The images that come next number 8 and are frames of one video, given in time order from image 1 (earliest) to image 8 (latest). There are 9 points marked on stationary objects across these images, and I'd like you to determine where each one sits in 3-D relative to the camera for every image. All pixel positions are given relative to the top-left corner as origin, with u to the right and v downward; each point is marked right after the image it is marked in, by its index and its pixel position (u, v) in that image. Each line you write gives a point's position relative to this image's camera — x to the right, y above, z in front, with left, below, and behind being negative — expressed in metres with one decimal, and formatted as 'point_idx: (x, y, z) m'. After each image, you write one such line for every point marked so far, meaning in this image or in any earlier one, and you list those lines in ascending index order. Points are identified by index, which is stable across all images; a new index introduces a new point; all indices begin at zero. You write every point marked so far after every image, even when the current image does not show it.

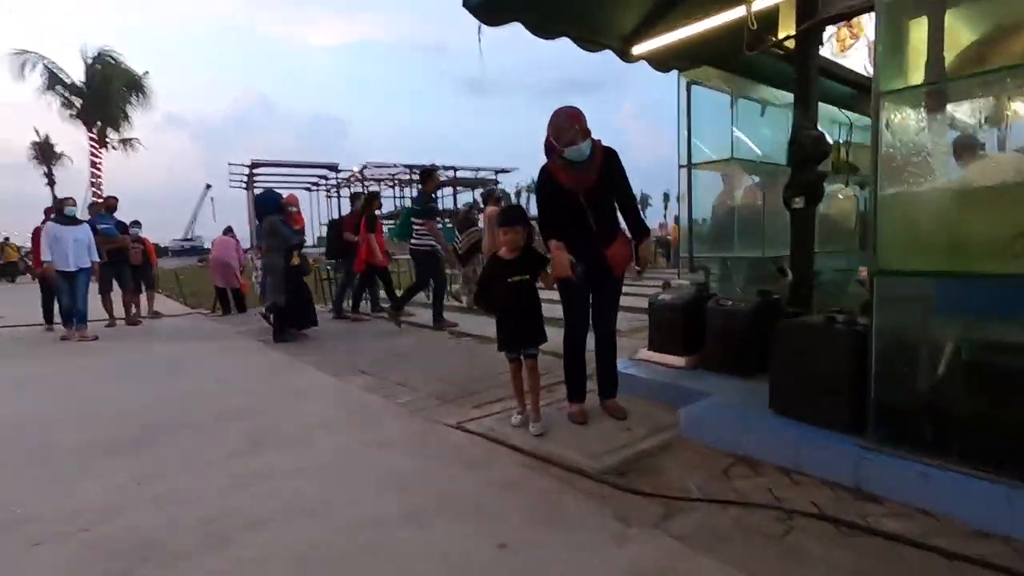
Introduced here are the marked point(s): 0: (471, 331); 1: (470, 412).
0: (-0.5, -0.6, +7.2) m
1: (-0.3, -0.9, +4.0) m
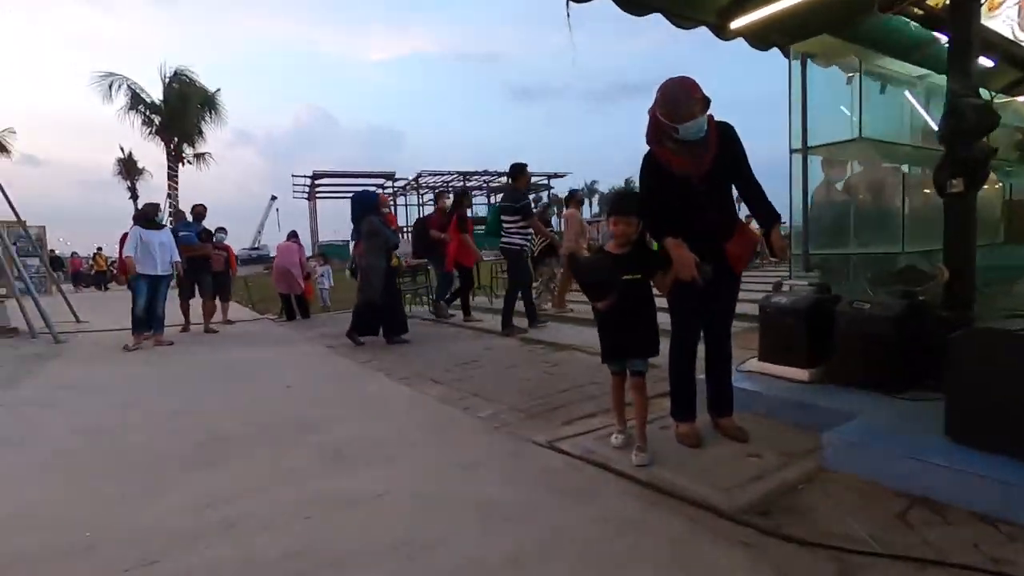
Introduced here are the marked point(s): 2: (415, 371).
0: (+0.4, -0.7, +6.8) m
1: (+0.3, -0.9, +3.6) m
2: (-1.0, -0.9, +5.5) m
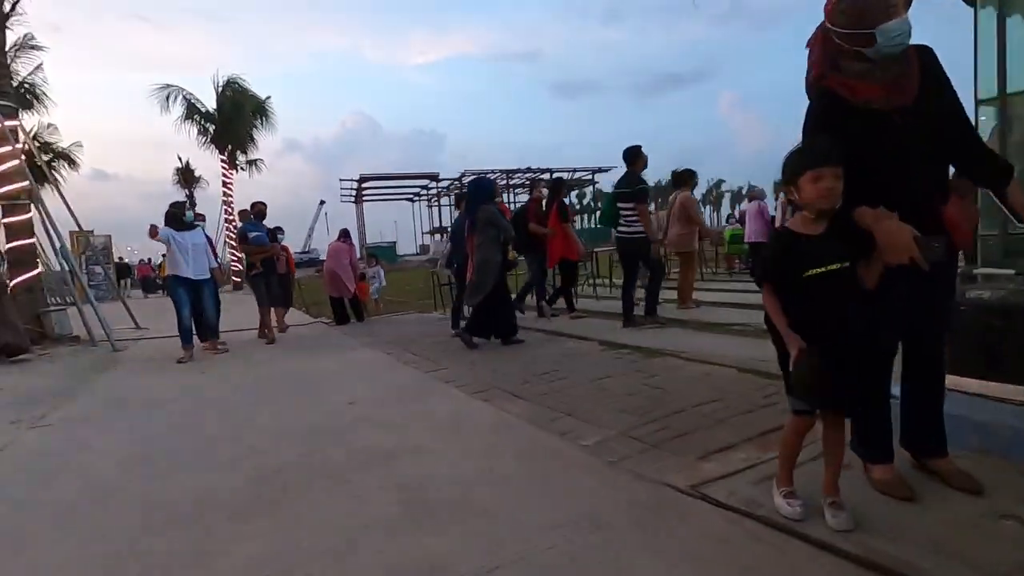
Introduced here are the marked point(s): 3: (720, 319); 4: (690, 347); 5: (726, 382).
0: (+1.3, -0.6, +6.0) m
1: (+1.0, -0.9, +2.8) m
2: (-0.2, -0.9, +4.8) m
3: (+2.7, -0.4, +6.8) m
4: (+1.8, -0.6, +5.6) m
5: (+1.7, -0.7, +4.2) m
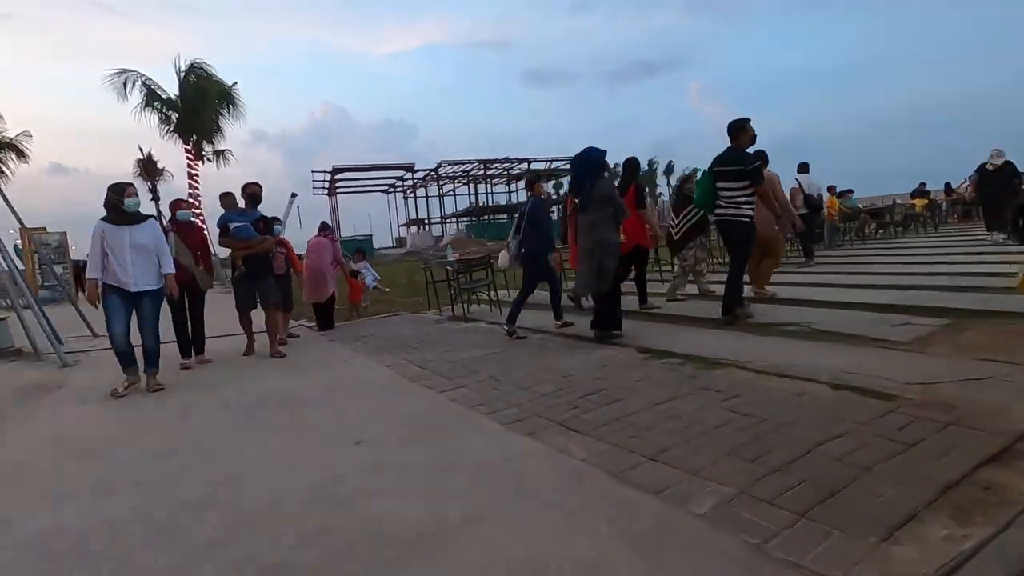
0: (+1.6, -0.6, +5.1) m
1: (+1.4, -1.0, +1.9) m
2: (+0.1, -0.9, +3.9) m
3: (+2.9, -0.4, +6.1) m
4: (+2.1, -0.6, +4.8) m
5: (+2.0, -0.7, +3.4) m
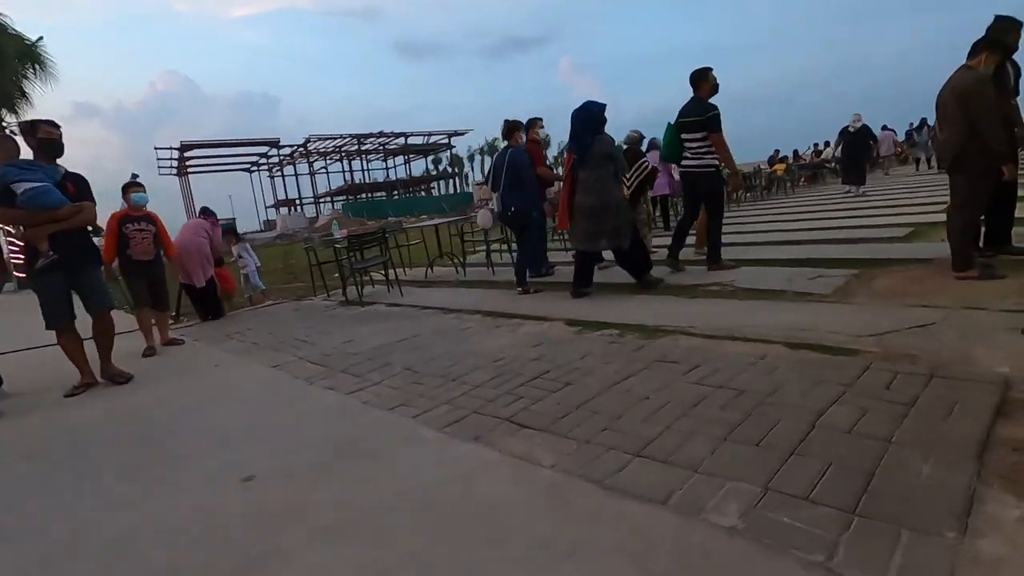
0: (+0.8, -0.3, +4.7) m
1: (+1.4, -0.8, +1.6) m
2: (-0.3, -0.7, +3.2) m
3: (+1.9, +0.1, +5.9) m
4: (+1.5, -0.3, +4.5) m
5: (+1.7, -0.5, +3.1) m
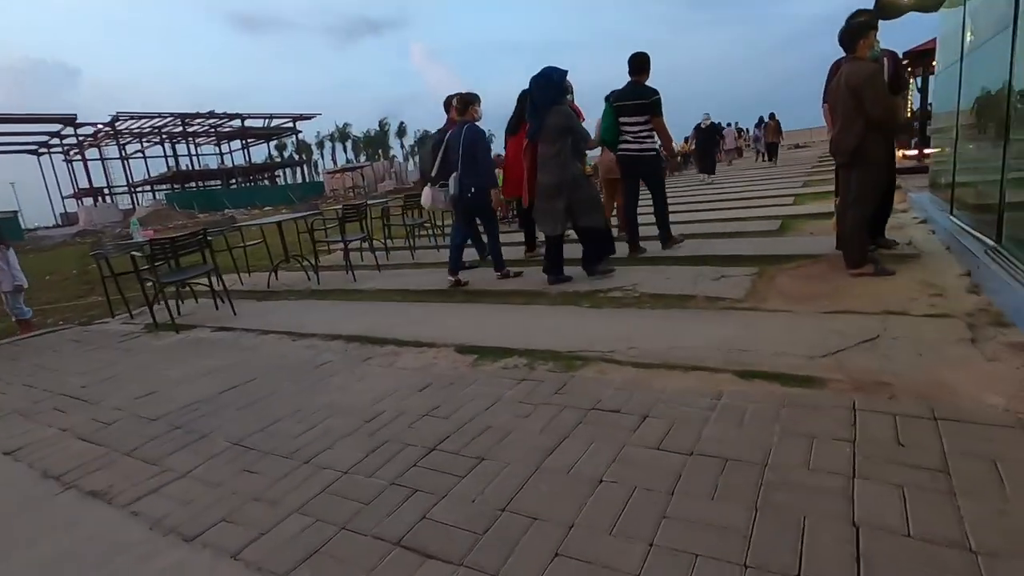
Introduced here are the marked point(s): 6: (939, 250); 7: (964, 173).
0: (0.0, -0.4, +3.8) m
1: (+1.3, -0.9, +0.9) m
2: (-0.7, -0.9, +2.1) m
3: (+0.7, 0.0, +5.2) m
4: (+0.6, -0.4, +3.7) m
5: (+1.2, -0.6, +2.4) m
6: (+4.2, +0.4, +5.3) m
7: (+4.9, +1.2, +5.8) m
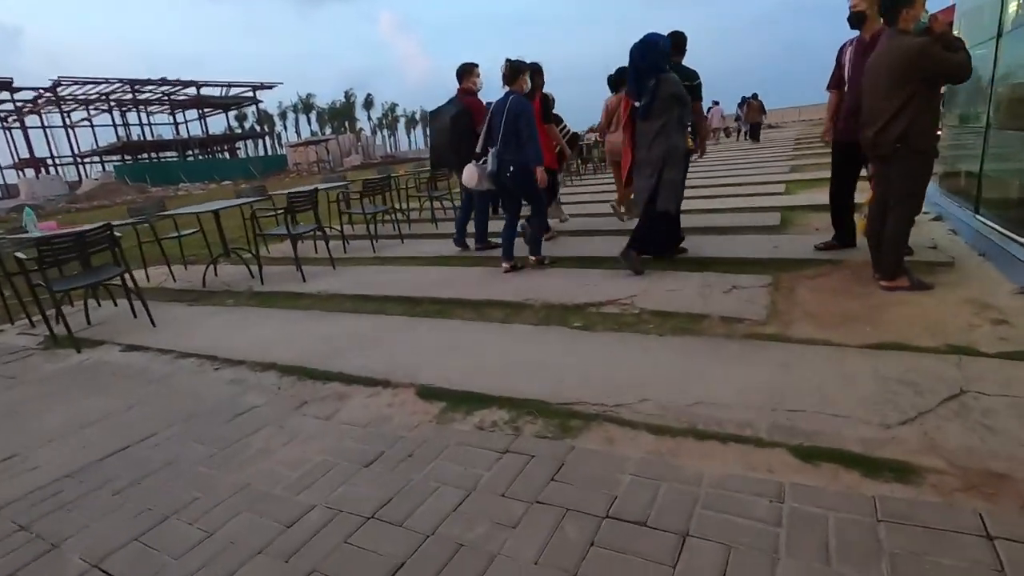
0: (-0.2, -0.6, +3.0) m
1: (+1.3, -1.2, +0.2) m
2: (-0.7, -1.1, +1.3) m
3: (+0.5, -0.1, +4.4) m
4: (+0.5, -0.5, +2.9) m
5: (+1.1, -0.8, +1.7) m
6: (+4.0, +0.3, +4.7) m
7: (+4.7, +1.2, +5.2) m
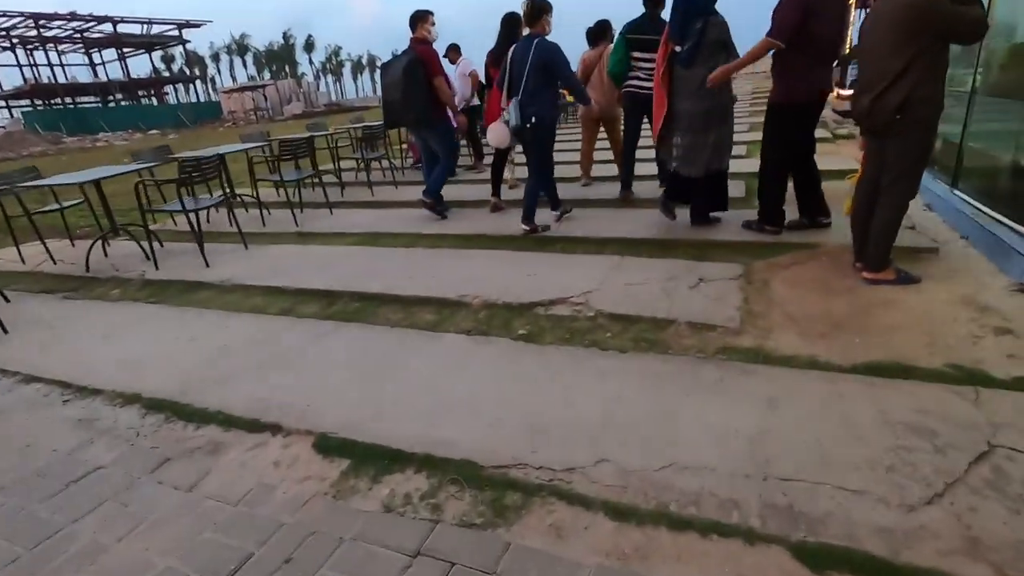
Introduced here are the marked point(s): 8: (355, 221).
0: (-0.5, -0.7, +2.3) m
1: (+1.2, -1.5, -0.3) m
2: (-0.9, -1.4, +0.6) m
3: (0.0, -0.1, +3.7) m
4: (+0.2, -0.6, +2.3) m
5: (+0.9, -1.0, +1.2) m
6: (+3.5, +0.4, +4.2) m
7: (+4.1, +1.3, +4.7) m
8: (-1.9, +0.8, +6.6) m
